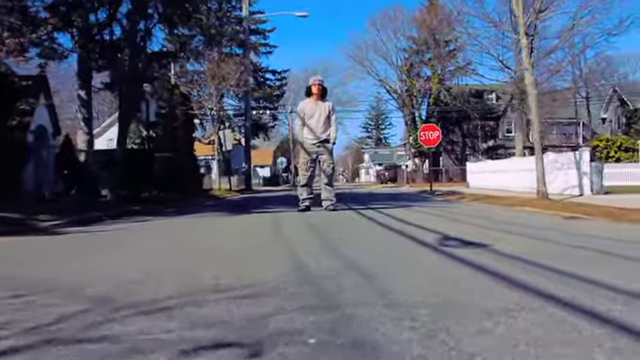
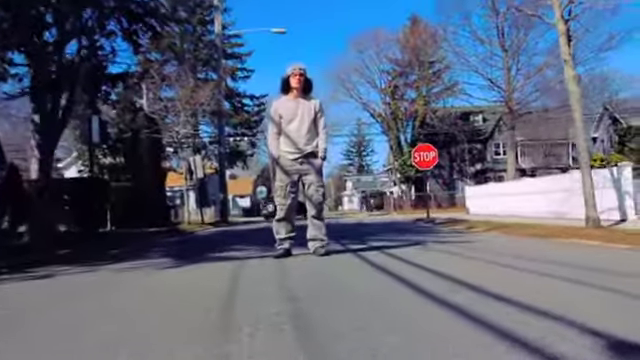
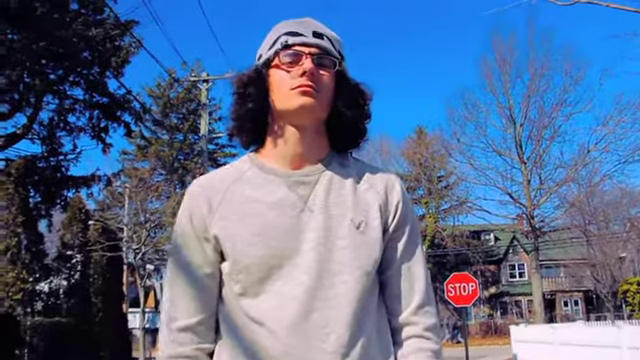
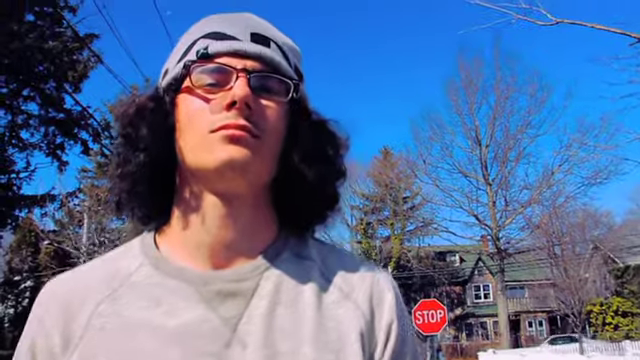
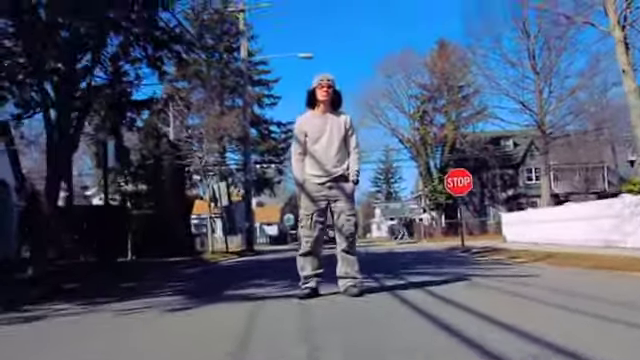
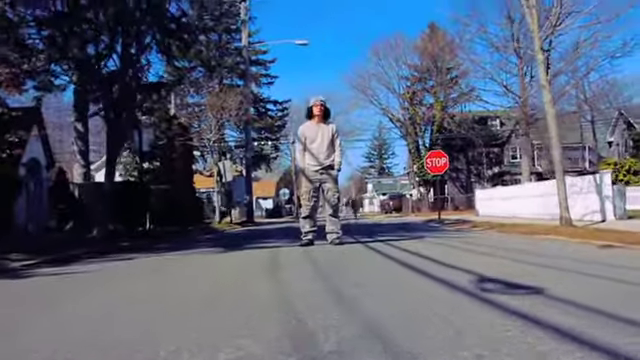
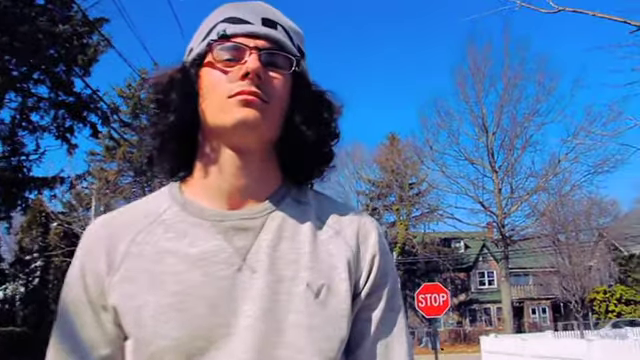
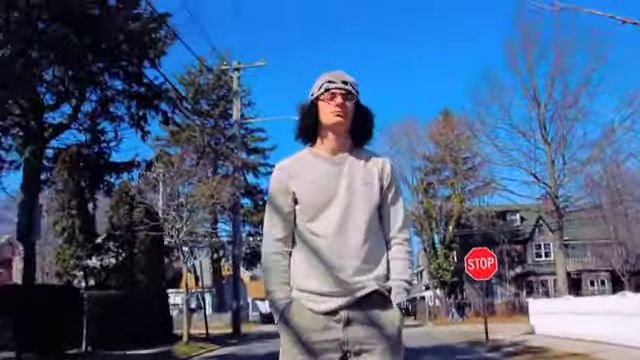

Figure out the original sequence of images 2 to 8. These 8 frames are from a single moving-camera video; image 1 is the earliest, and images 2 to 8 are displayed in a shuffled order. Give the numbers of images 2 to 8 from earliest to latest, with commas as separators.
6, 2, 5, 8, 3, 7, 4
